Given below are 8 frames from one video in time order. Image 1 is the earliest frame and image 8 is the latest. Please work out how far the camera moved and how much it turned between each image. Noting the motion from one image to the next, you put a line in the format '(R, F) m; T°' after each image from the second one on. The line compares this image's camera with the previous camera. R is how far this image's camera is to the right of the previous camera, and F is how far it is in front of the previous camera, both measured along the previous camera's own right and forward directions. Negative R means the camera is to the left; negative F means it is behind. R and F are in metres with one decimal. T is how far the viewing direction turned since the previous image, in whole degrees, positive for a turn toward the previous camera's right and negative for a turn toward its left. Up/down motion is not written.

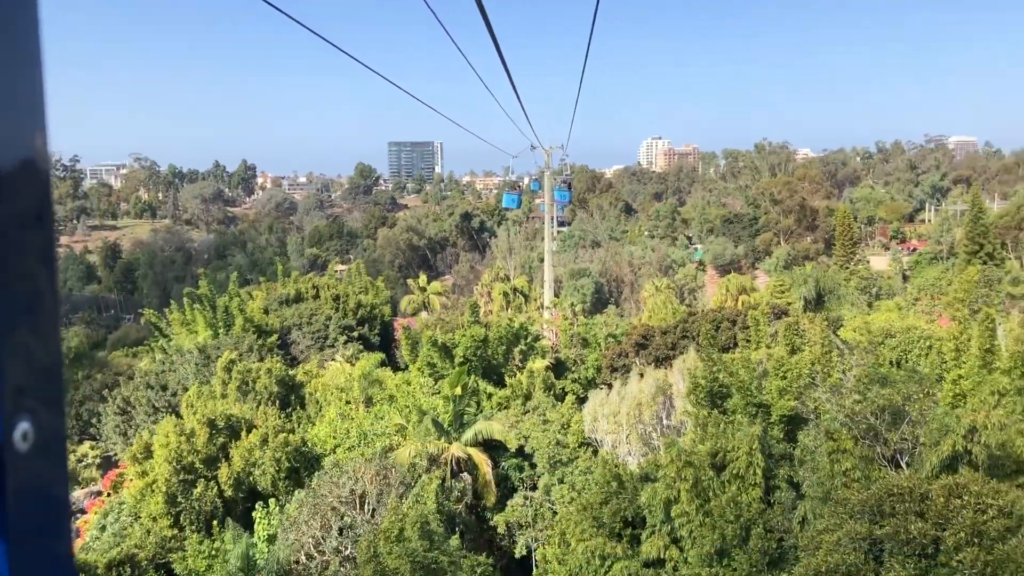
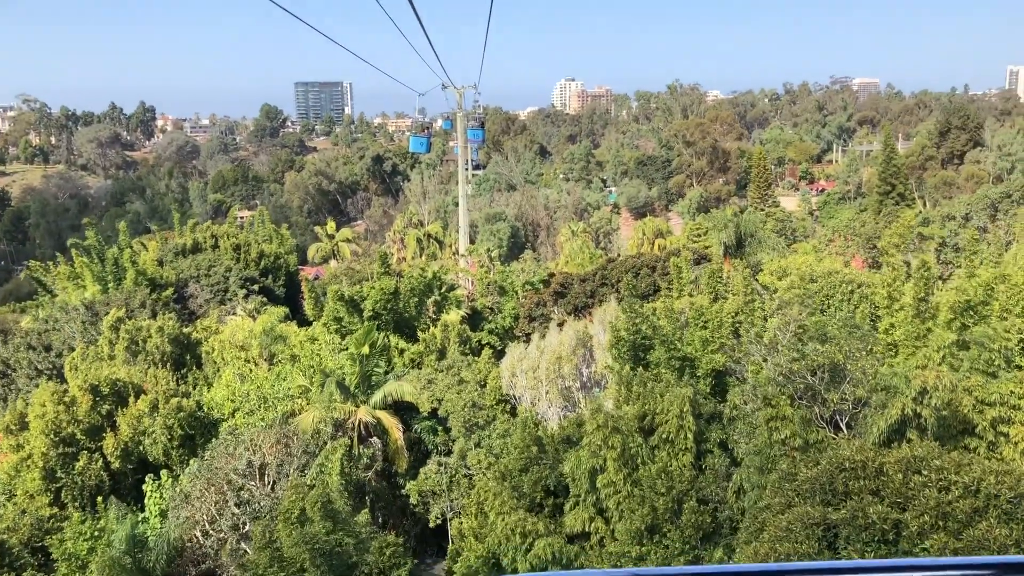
(+0.1, +0.8) m; +5°
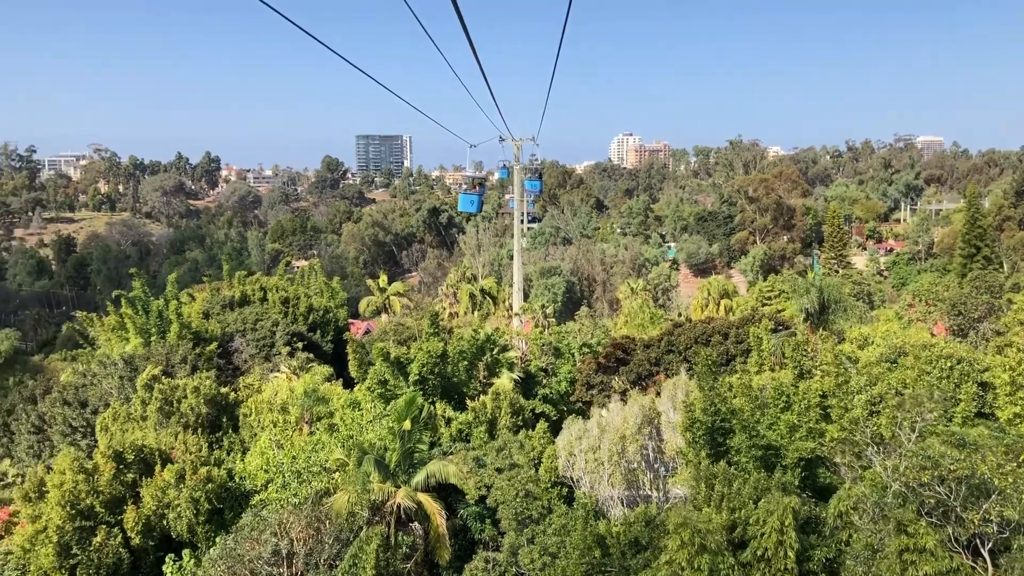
(-0.1, +1.0) m; -3°
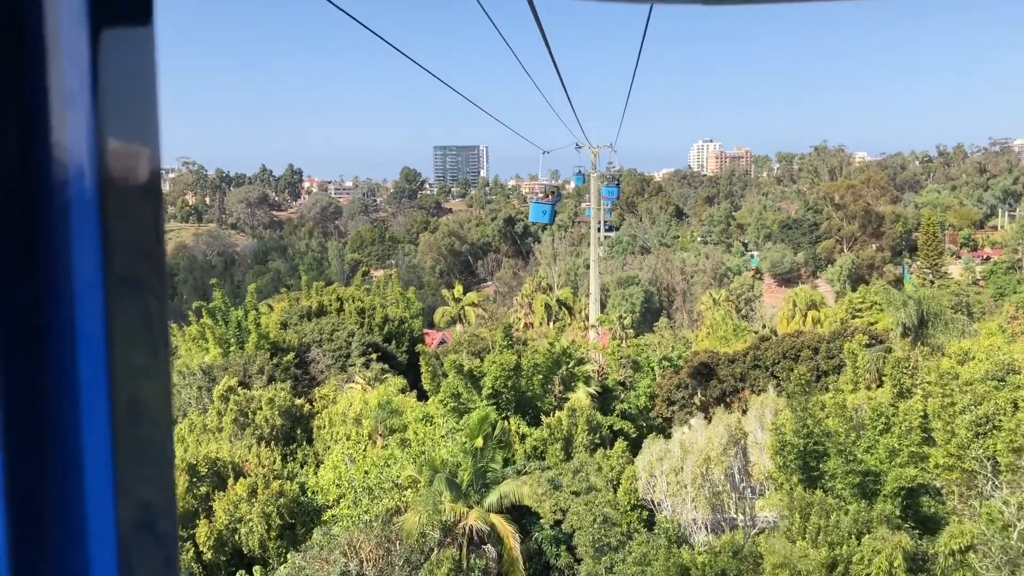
(0.0, +0.4) m; -5°
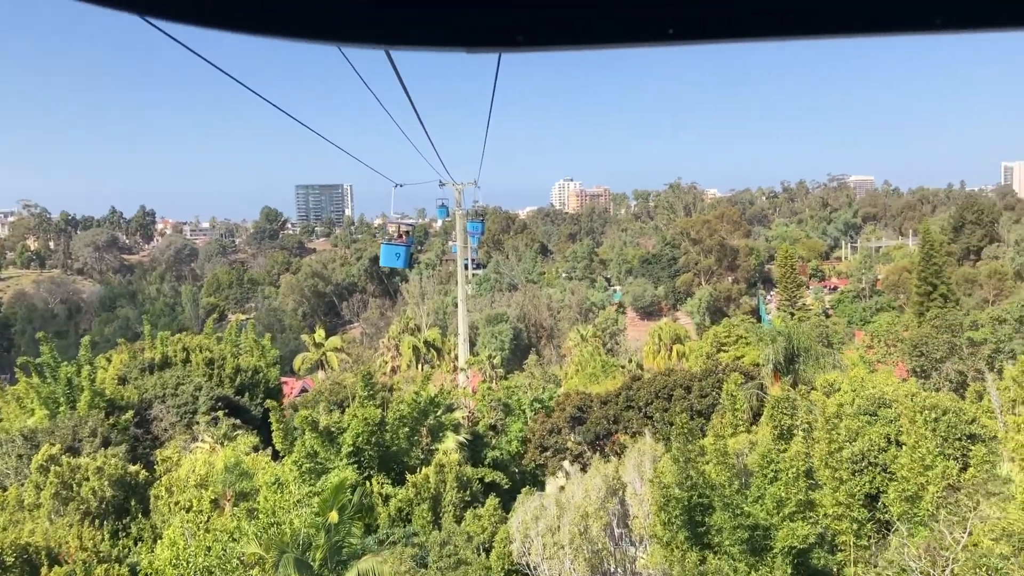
(+0.1, +0.8) m; +8°
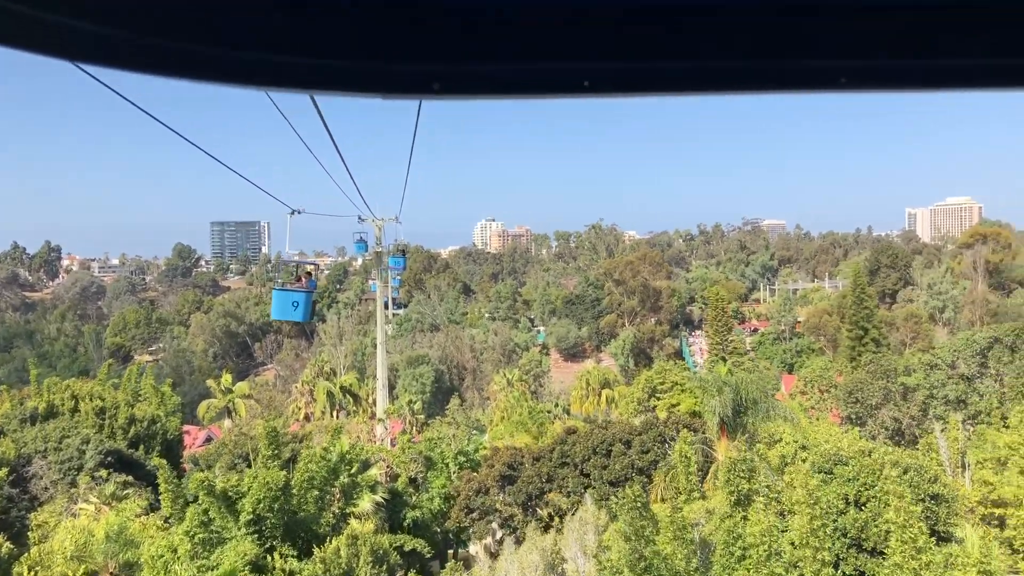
(0.0, +1.1) m; +5°
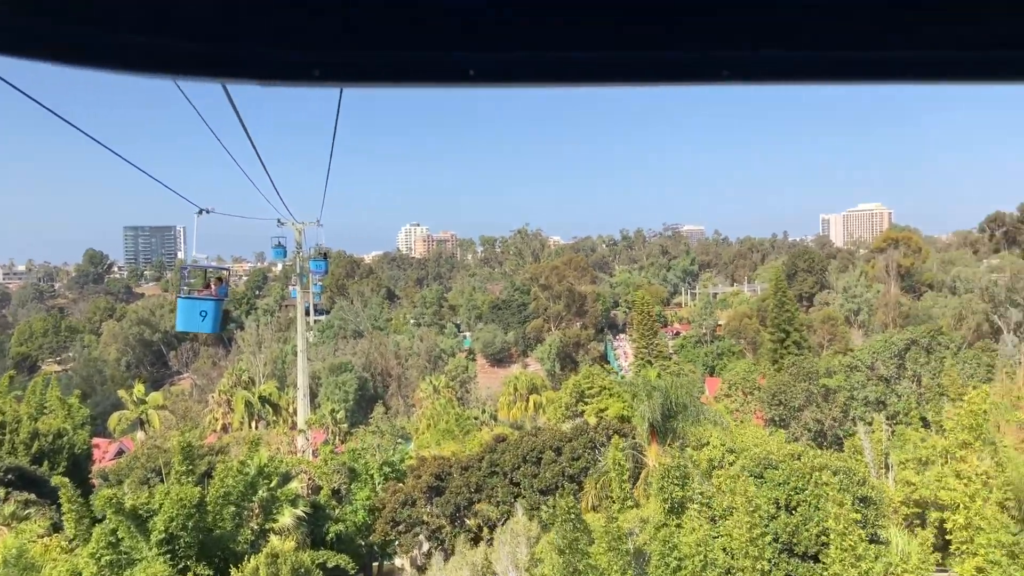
(0.0, +0.3) m; +5°
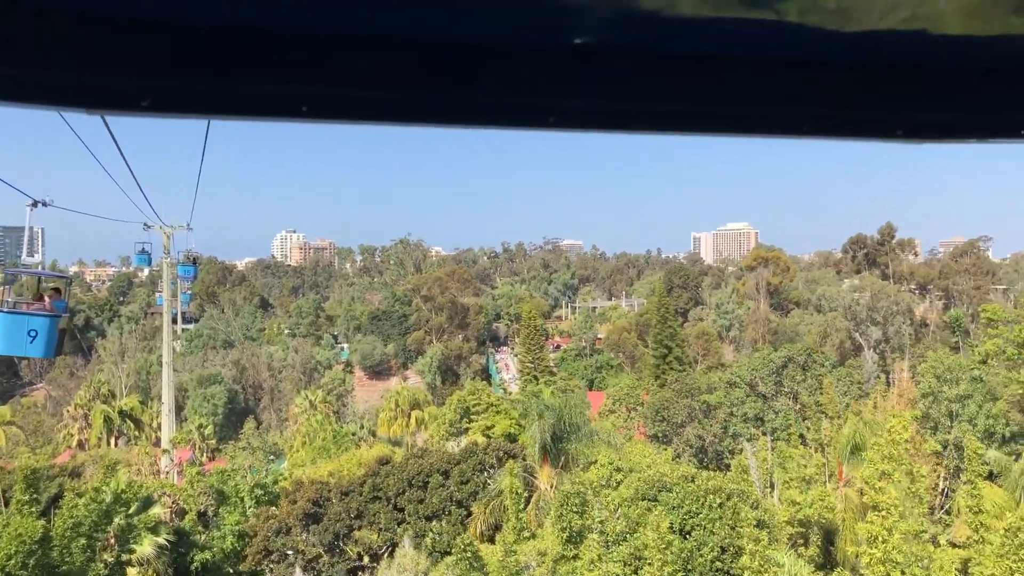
(-0.1, +0.5) m; +7°
